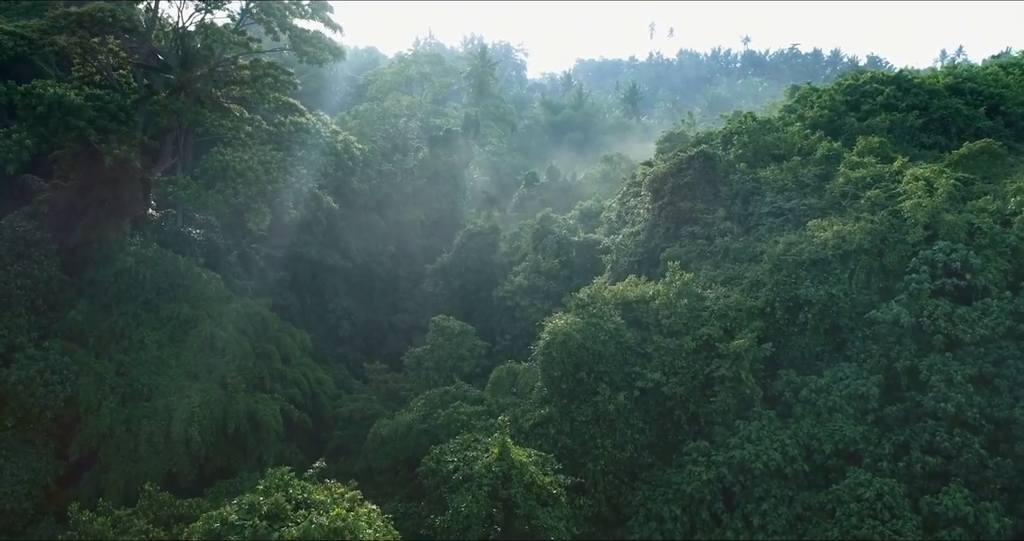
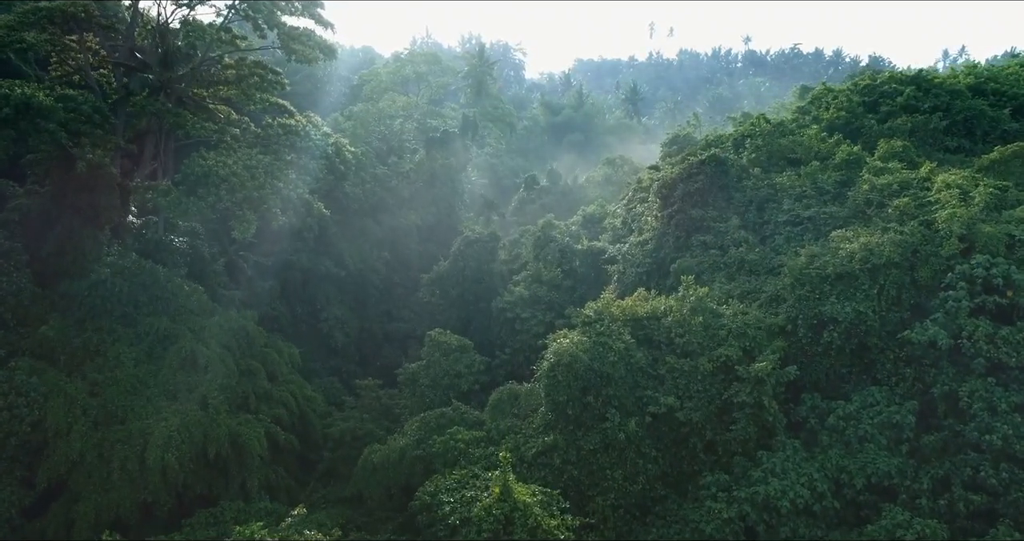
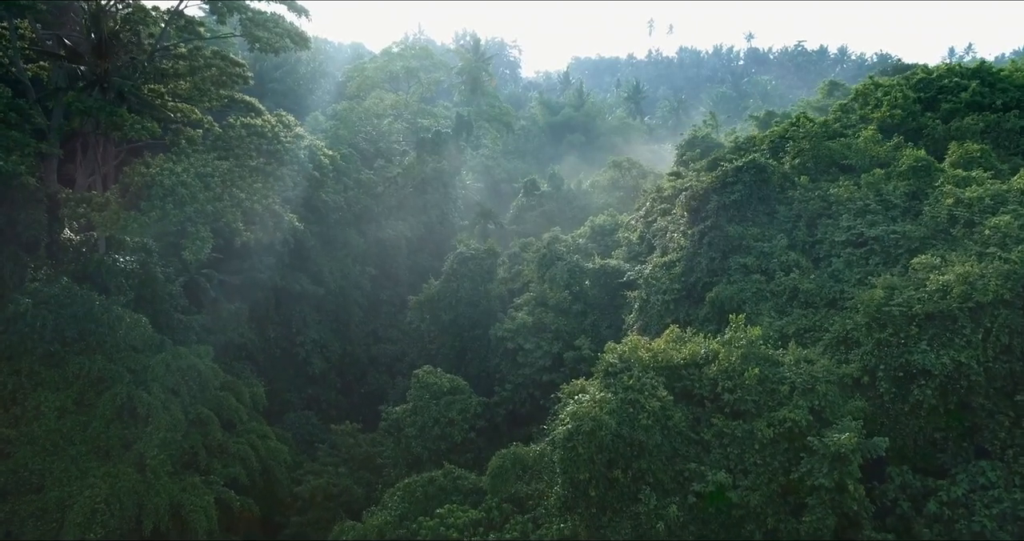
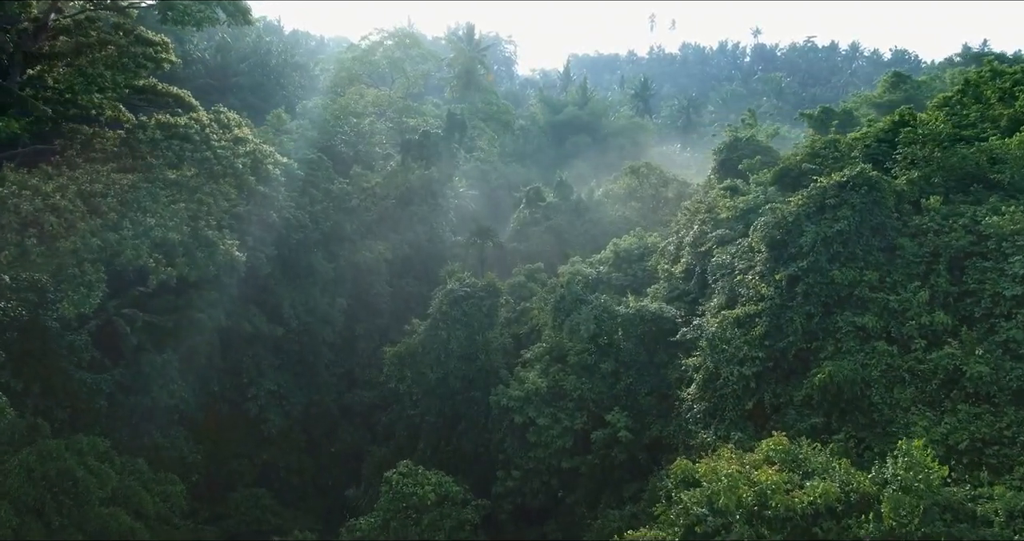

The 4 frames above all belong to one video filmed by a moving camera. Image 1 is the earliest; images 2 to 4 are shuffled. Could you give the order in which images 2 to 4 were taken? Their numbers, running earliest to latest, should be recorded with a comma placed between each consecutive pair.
2, 3, 4
